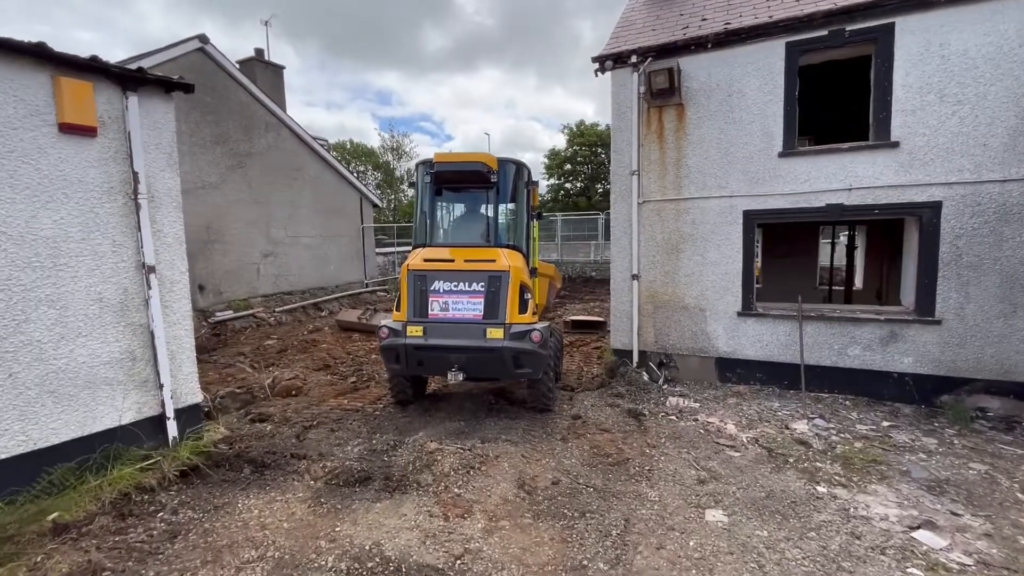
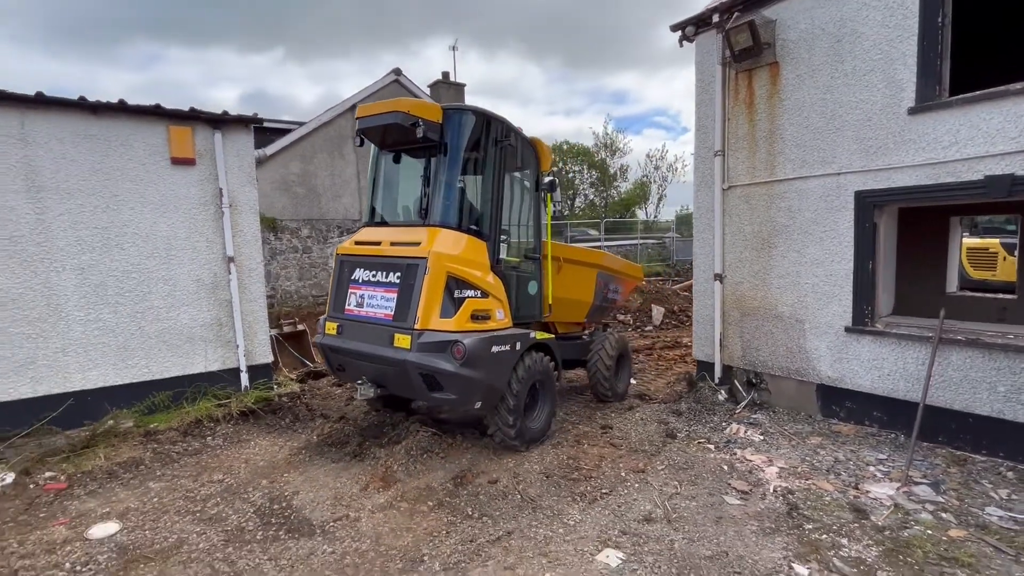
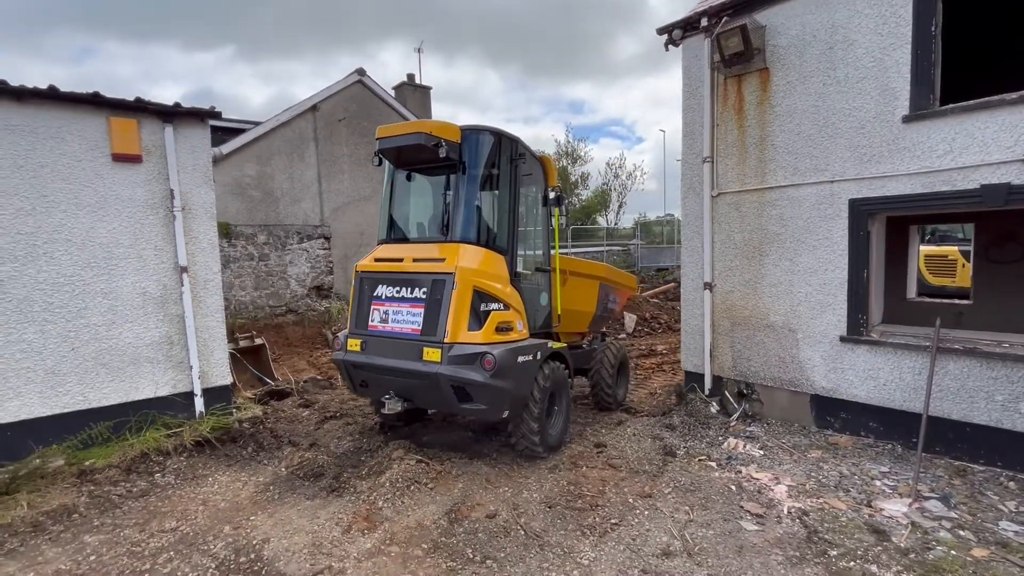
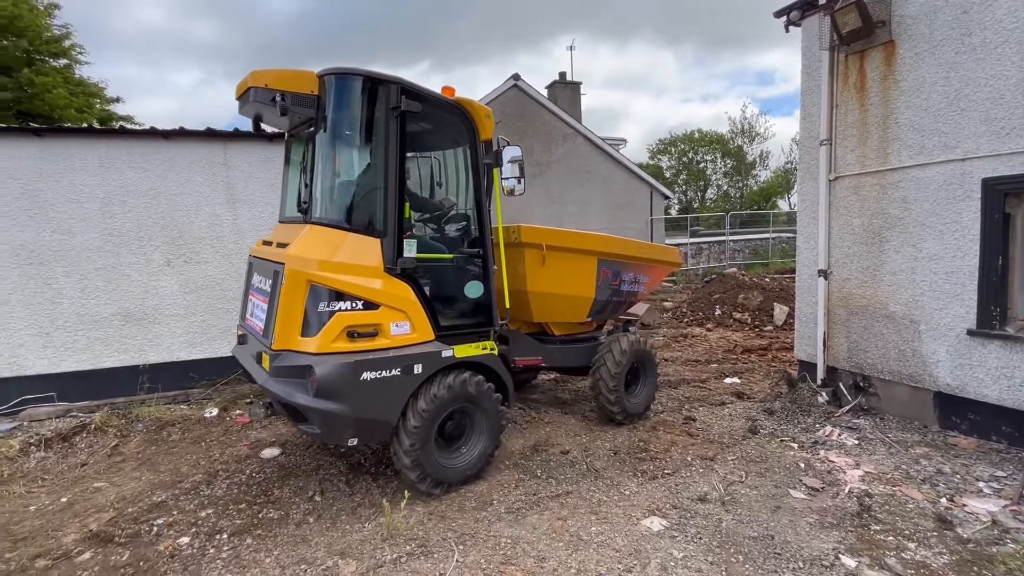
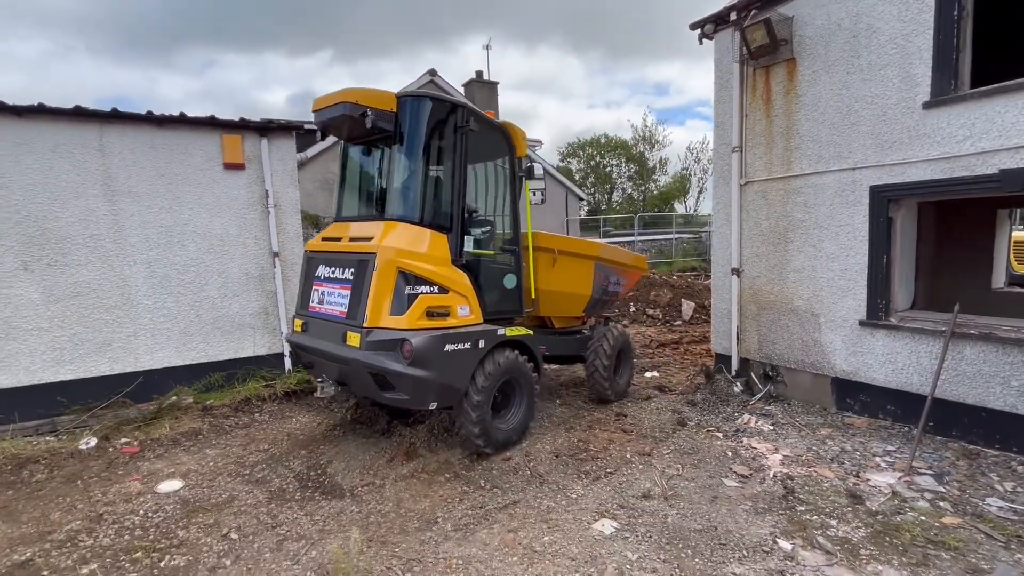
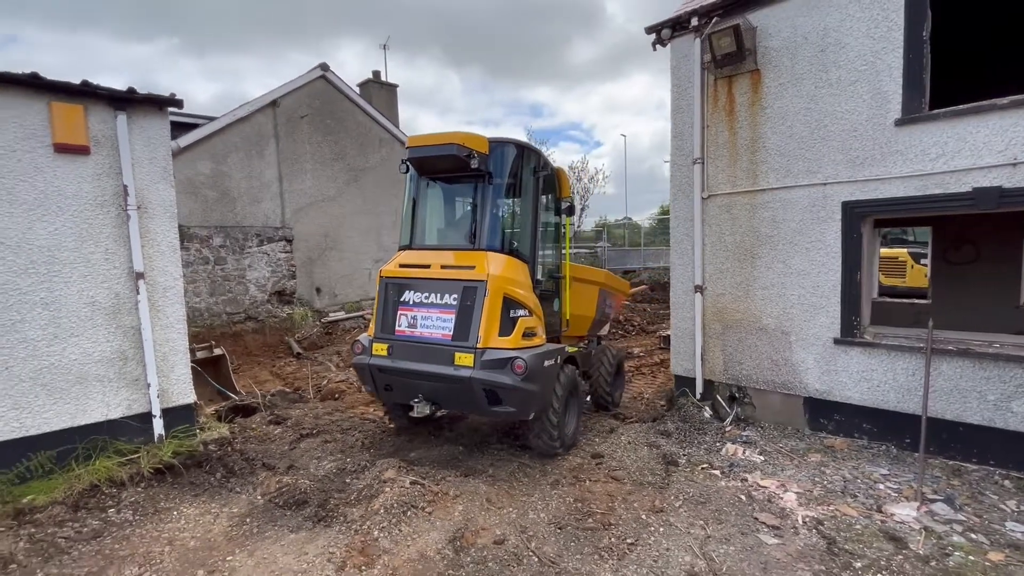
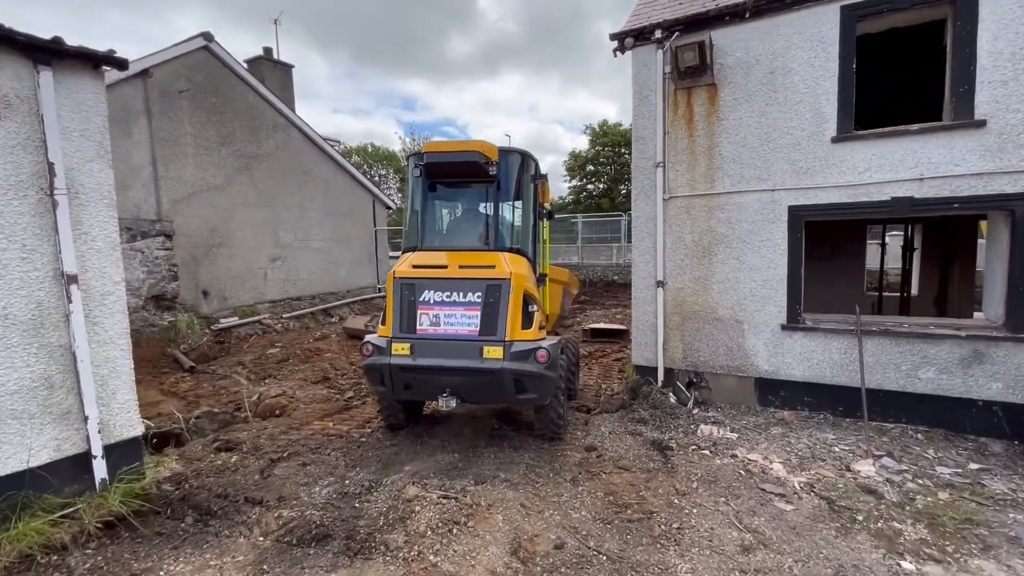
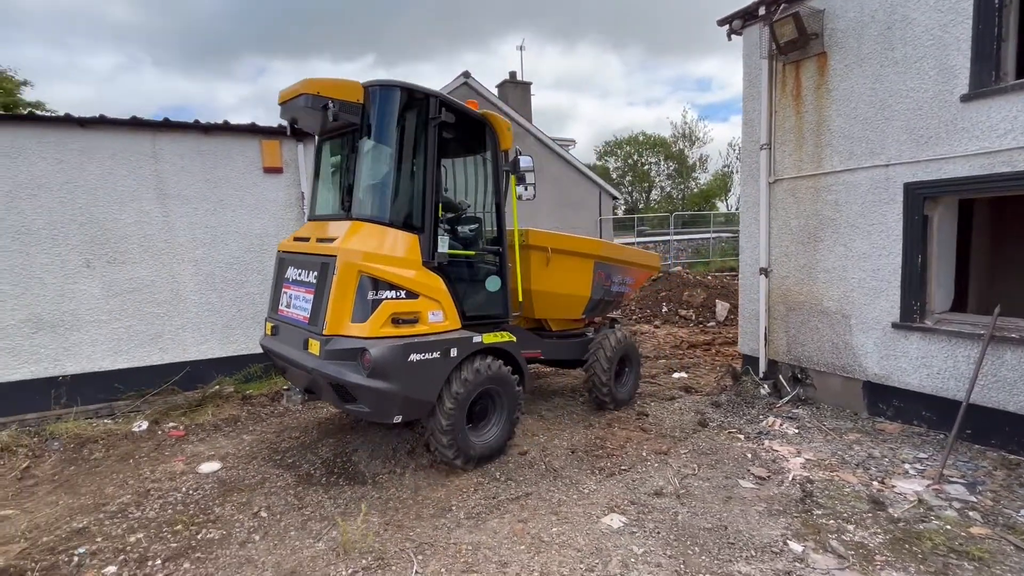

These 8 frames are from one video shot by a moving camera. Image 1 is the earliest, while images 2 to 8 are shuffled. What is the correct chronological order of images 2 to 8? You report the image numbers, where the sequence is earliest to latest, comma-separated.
7, 6, 3, 2, 5, 8, 4
